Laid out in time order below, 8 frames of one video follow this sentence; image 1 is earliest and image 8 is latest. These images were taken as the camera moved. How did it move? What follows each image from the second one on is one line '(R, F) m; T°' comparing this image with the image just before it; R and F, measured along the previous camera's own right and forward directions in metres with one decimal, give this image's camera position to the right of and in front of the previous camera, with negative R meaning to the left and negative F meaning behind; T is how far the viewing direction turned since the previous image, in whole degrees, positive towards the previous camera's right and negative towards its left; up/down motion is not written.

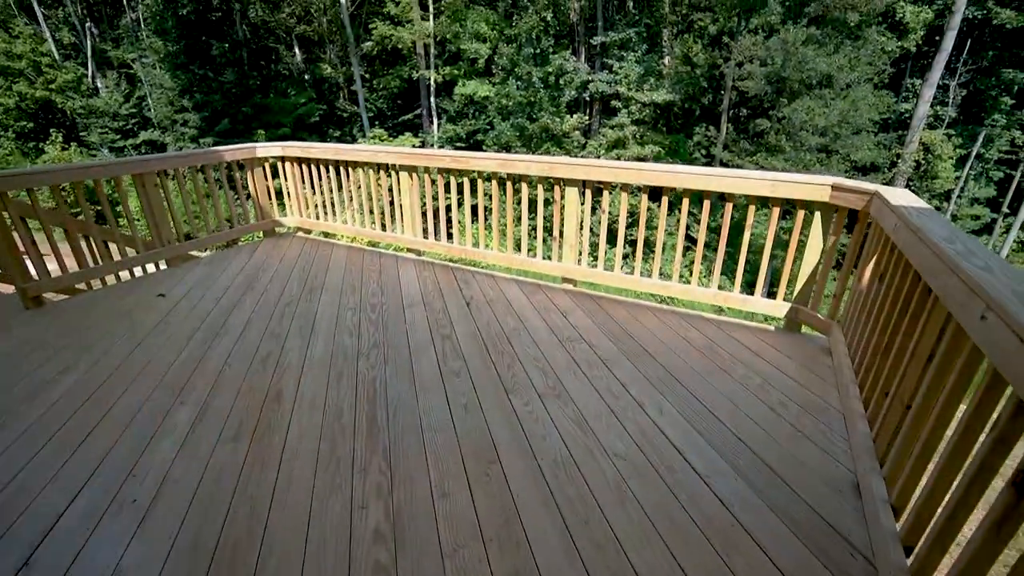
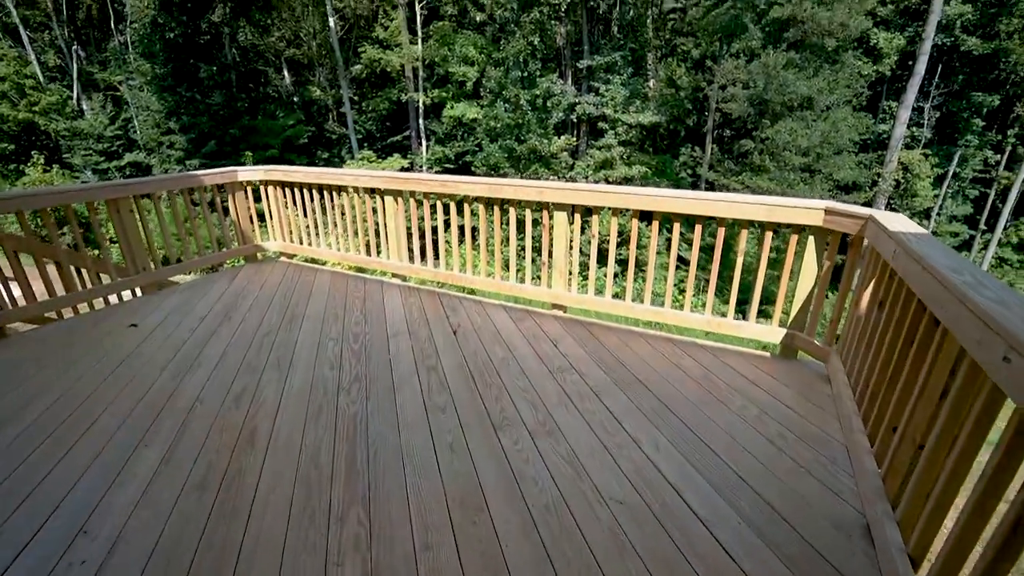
(0.0, +0.1) m; +1°
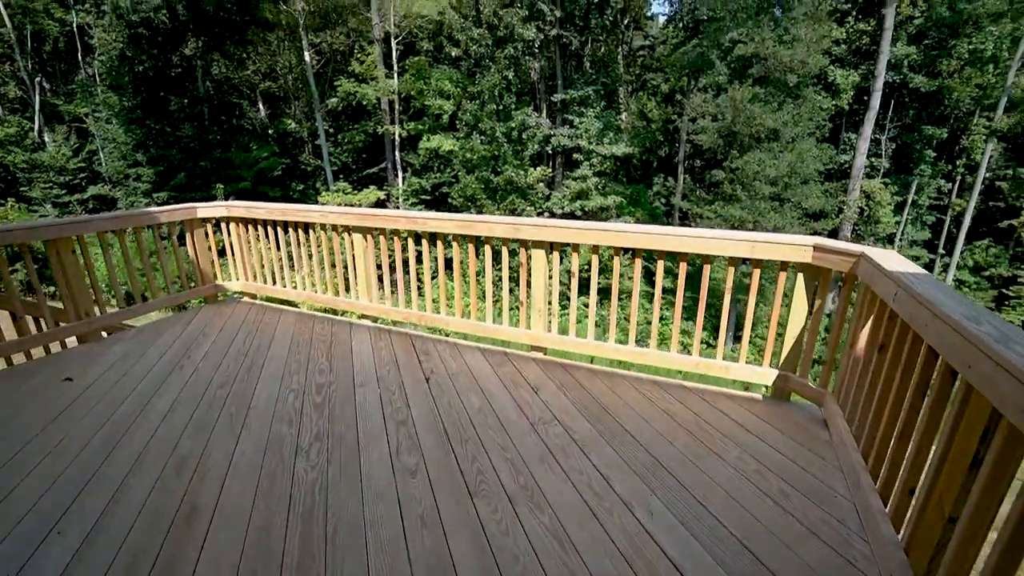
(0.0, +0.1) m; +3°
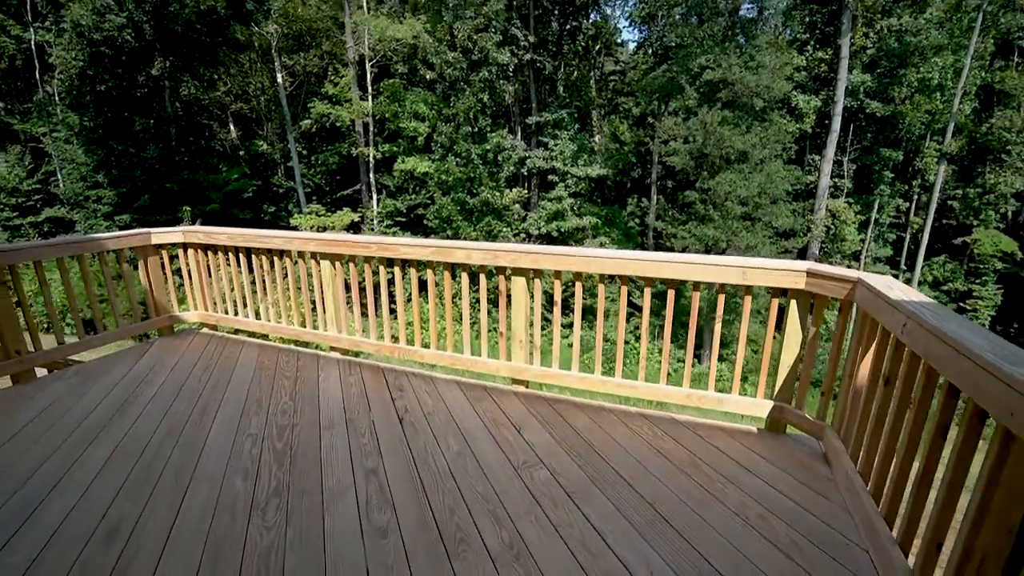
(0.0, +0.1) m; +3°
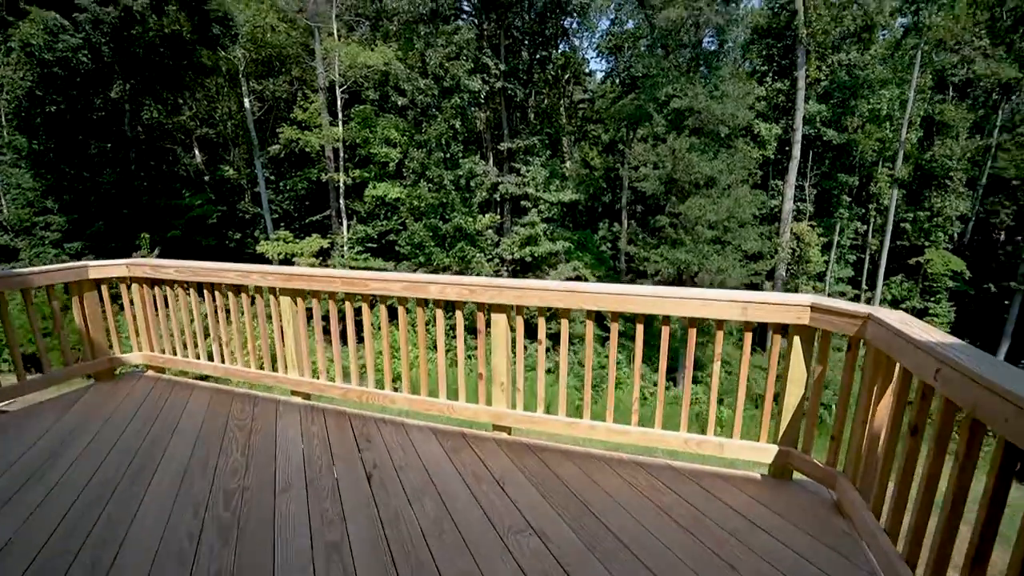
(0.0, +0.2) m; +3°
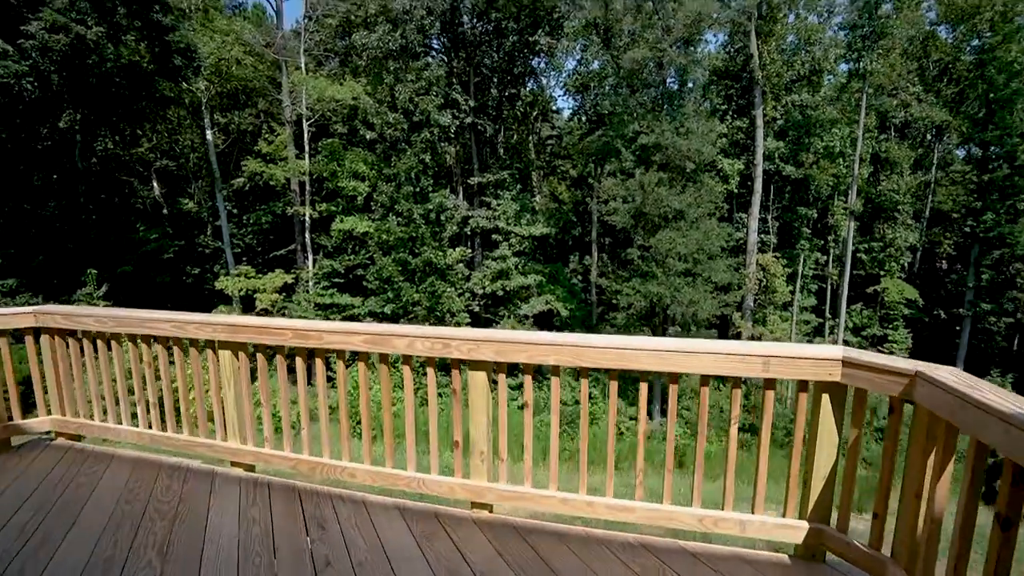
(0.0, +0.3) m; +3°
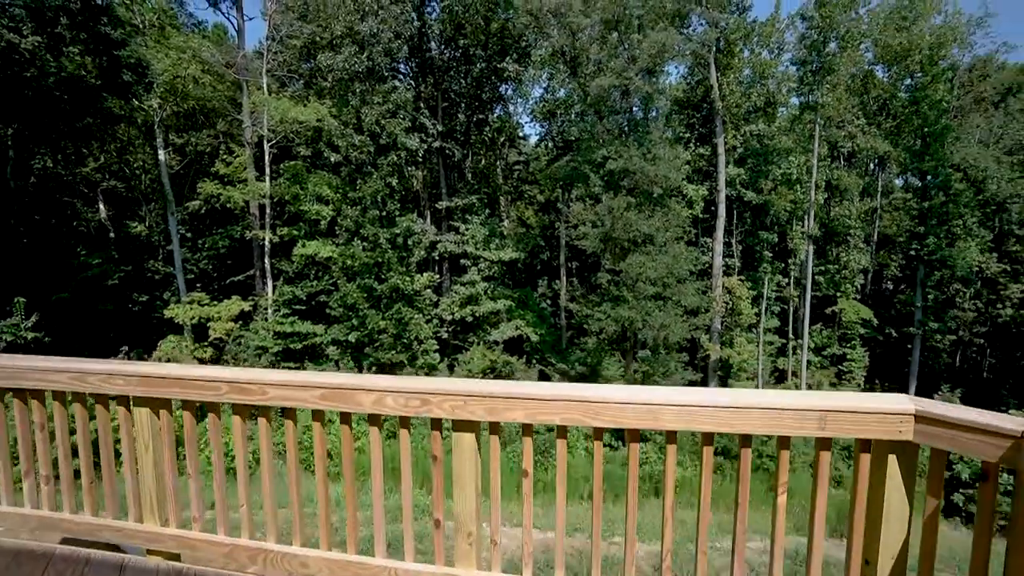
(-0.1, +0.3) m; +4°
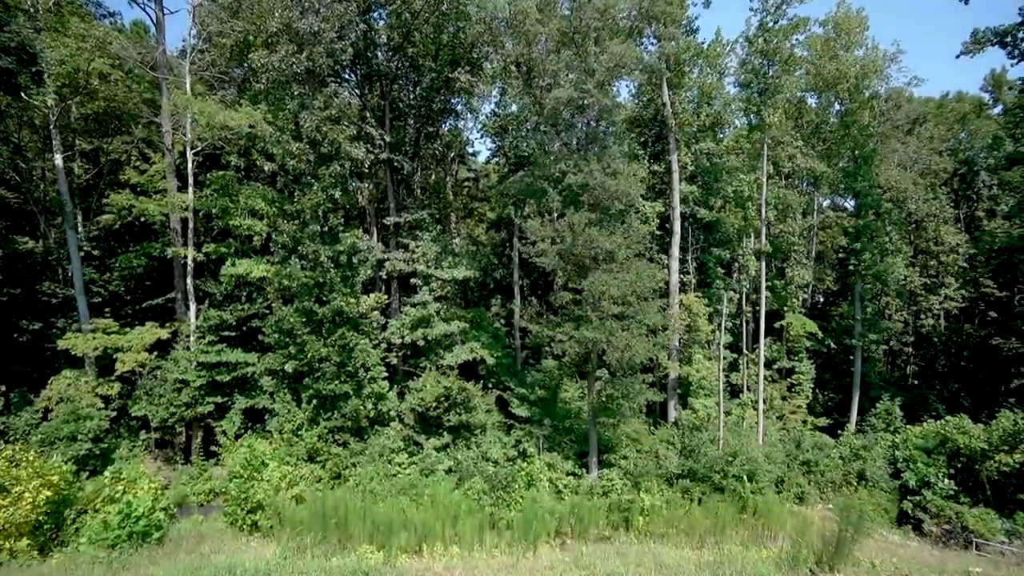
(-0.2, +1.0) m; +6°
